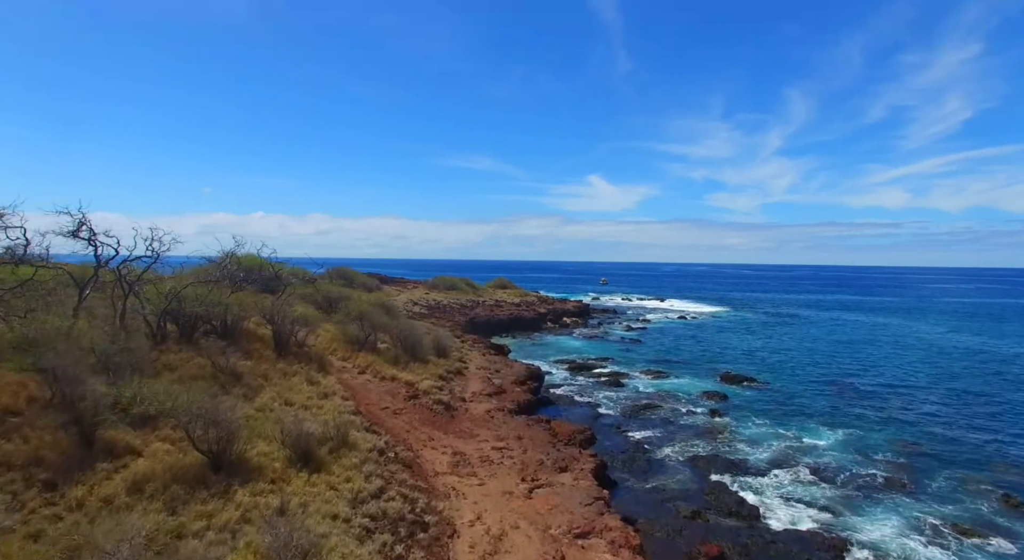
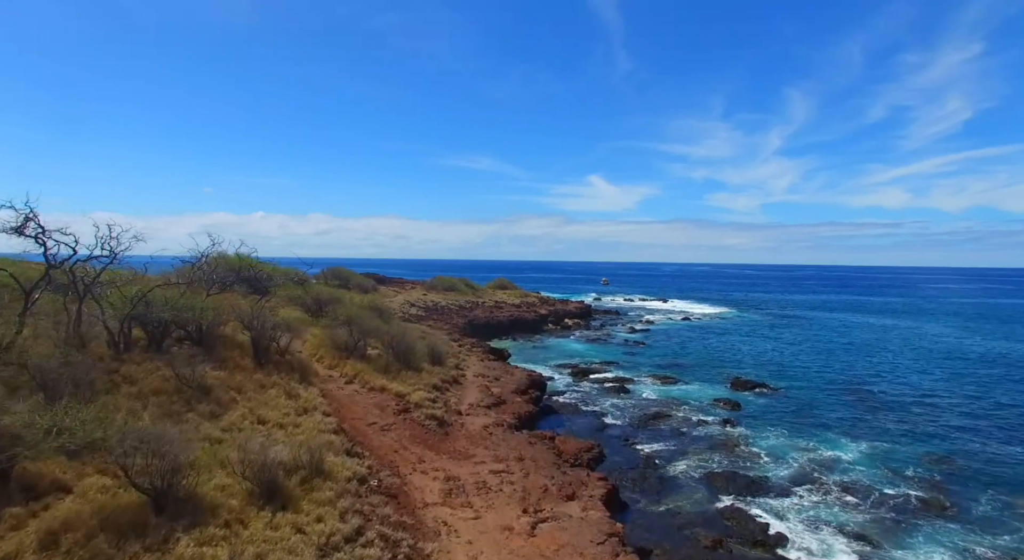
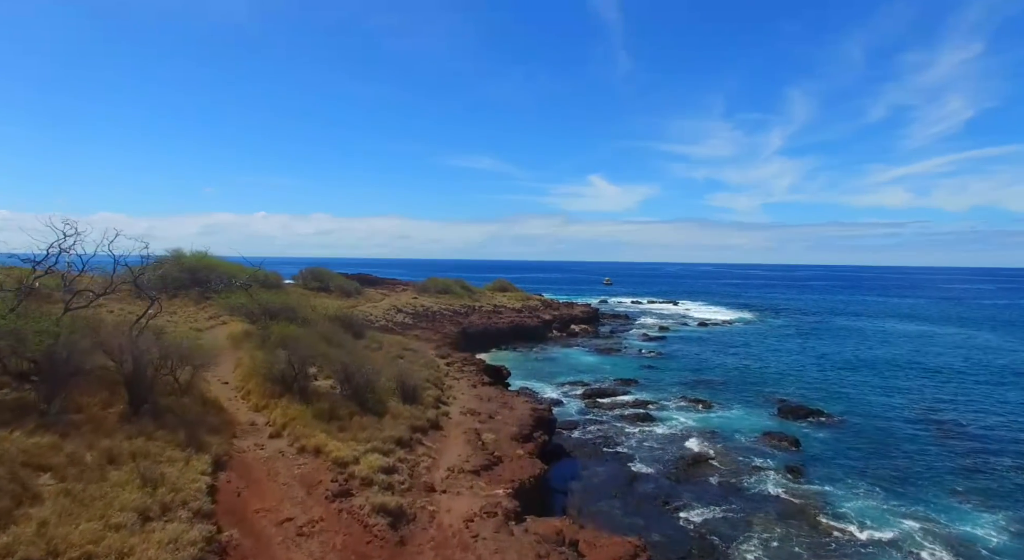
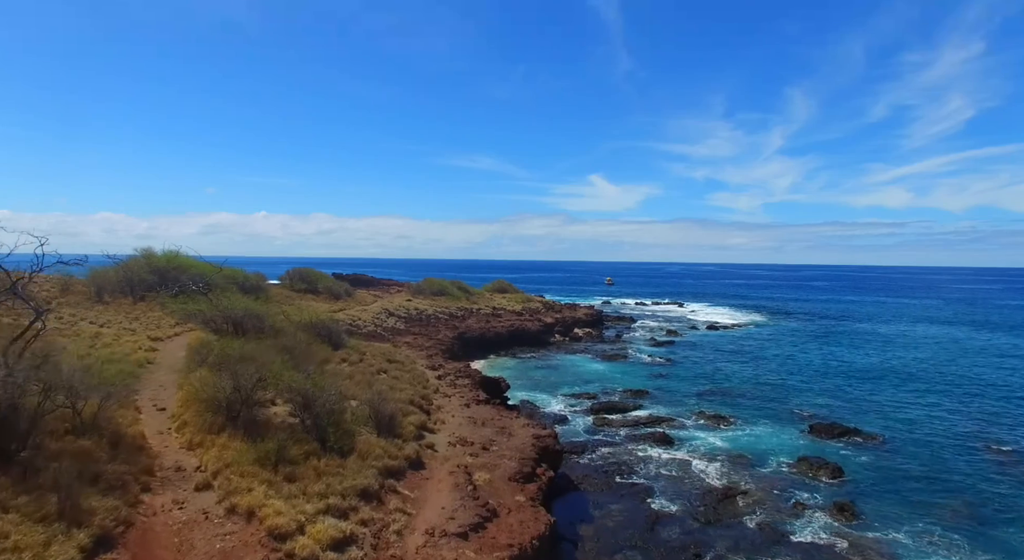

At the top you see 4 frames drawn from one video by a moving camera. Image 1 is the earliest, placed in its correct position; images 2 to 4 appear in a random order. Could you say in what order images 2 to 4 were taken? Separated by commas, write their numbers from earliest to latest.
2, 3, 4
